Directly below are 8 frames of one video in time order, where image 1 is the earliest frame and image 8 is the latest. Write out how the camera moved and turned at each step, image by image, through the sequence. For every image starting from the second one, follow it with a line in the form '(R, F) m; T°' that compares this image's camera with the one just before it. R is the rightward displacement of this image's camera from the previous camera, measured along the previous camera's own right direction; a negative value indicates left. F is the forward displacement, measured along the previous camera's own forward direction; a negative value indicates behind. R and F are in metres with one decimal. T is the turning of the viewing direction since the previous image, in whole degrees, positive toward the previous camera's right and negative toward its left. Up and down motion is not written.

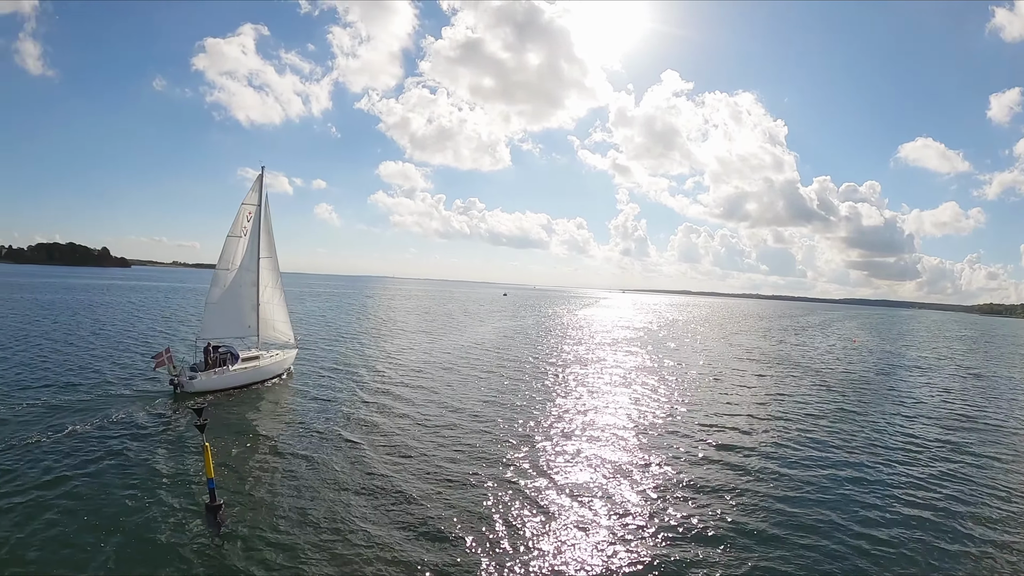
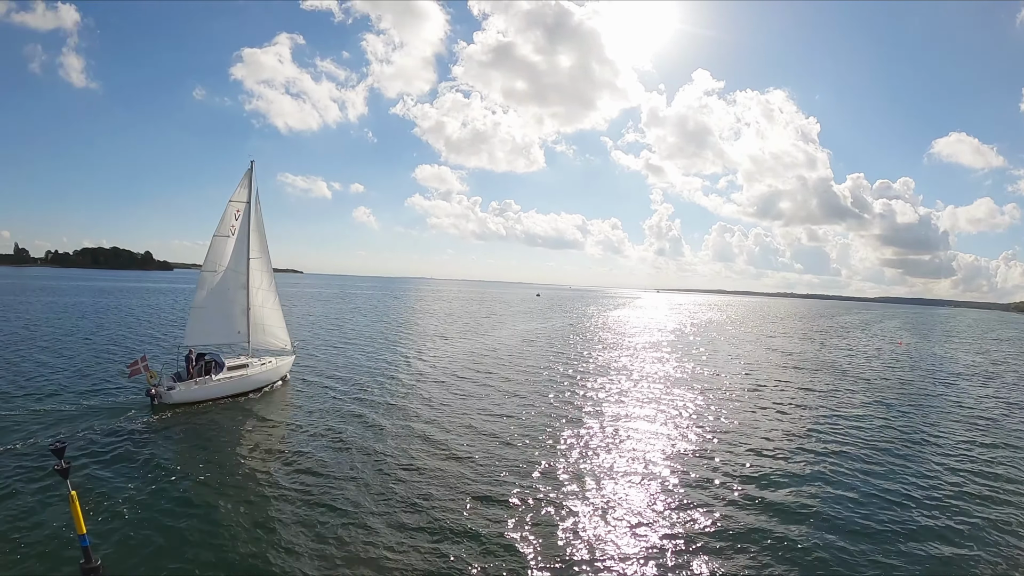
(+1.2, +2.9) m; -4°
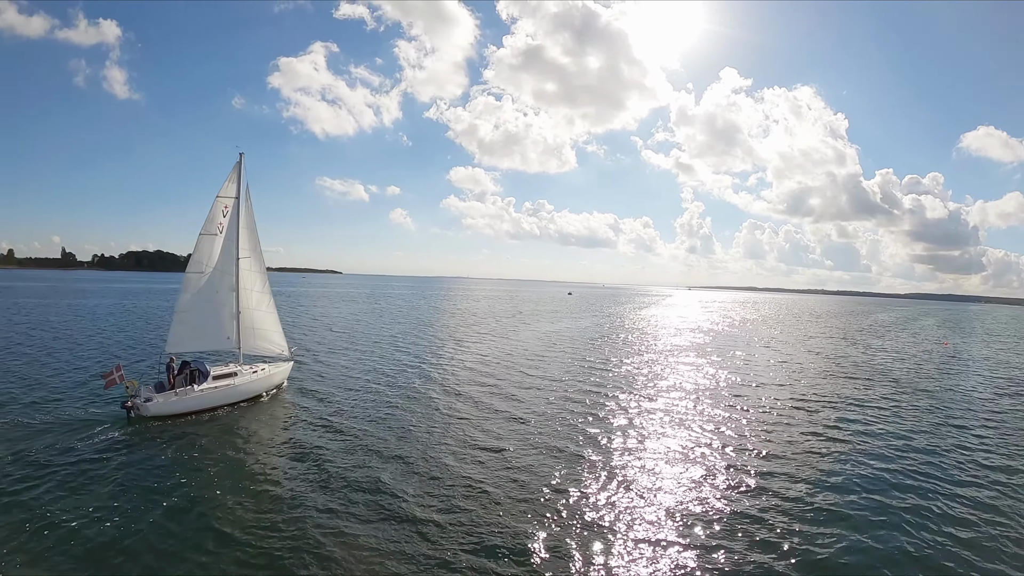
(+1.1, +2.9) m; -4°
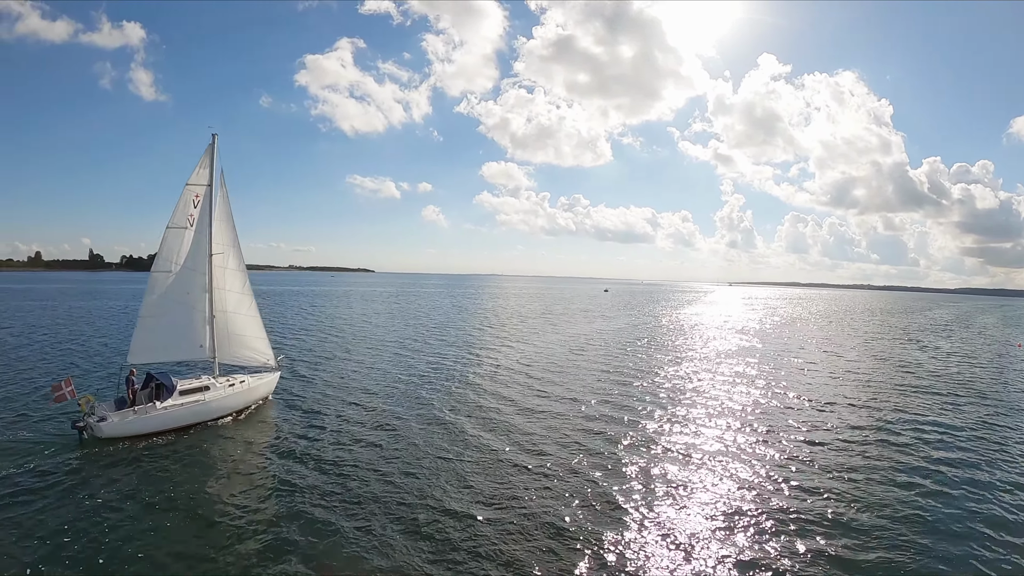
(+1.2, +3.9) m; -4°
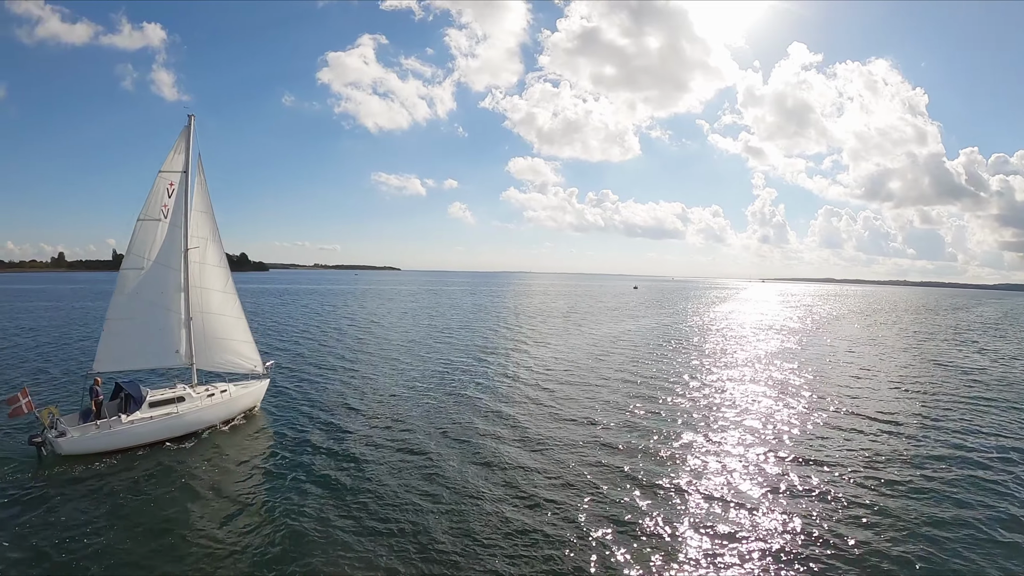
(+0.9, +2.8) m; -3°
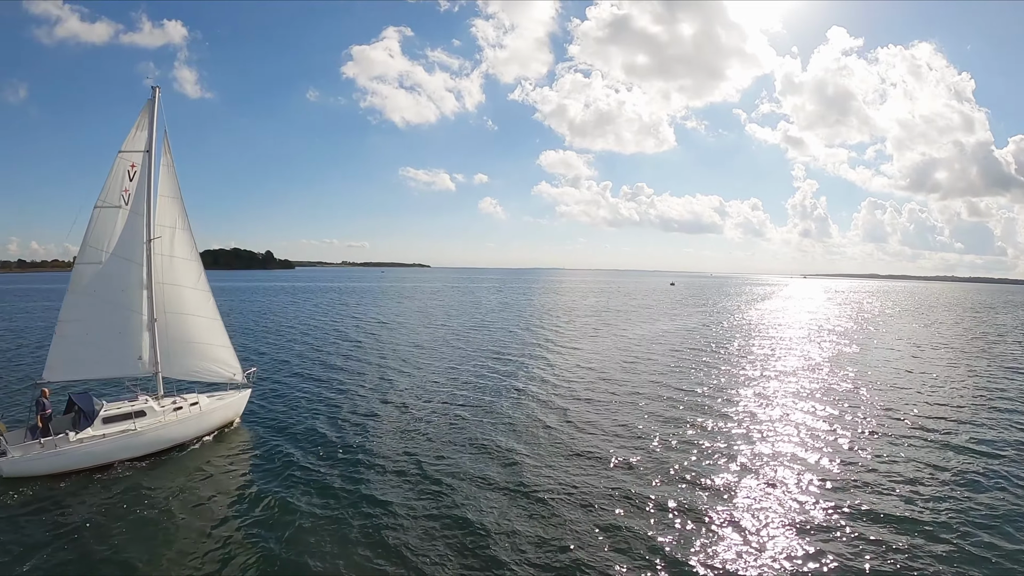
(+0.9, +3.3) m; -4°
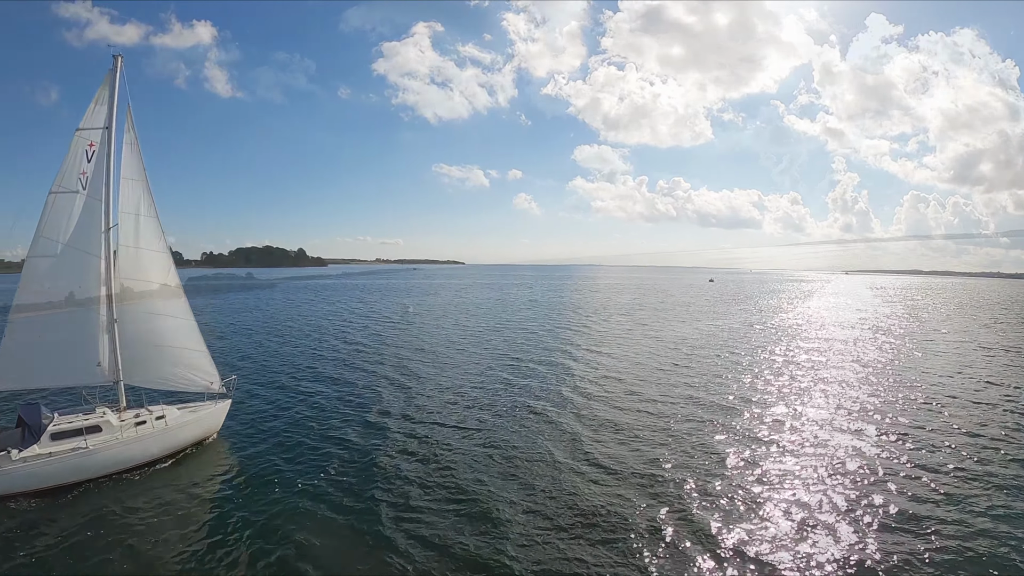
(+1.0, +3.0) m; -4°
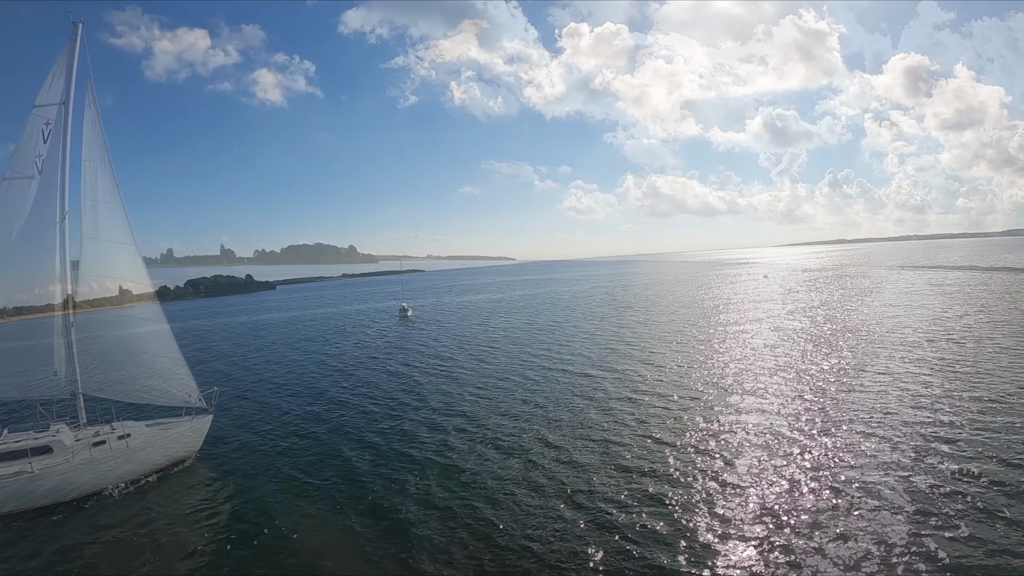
(+0.6, +2.8) m; -4°
